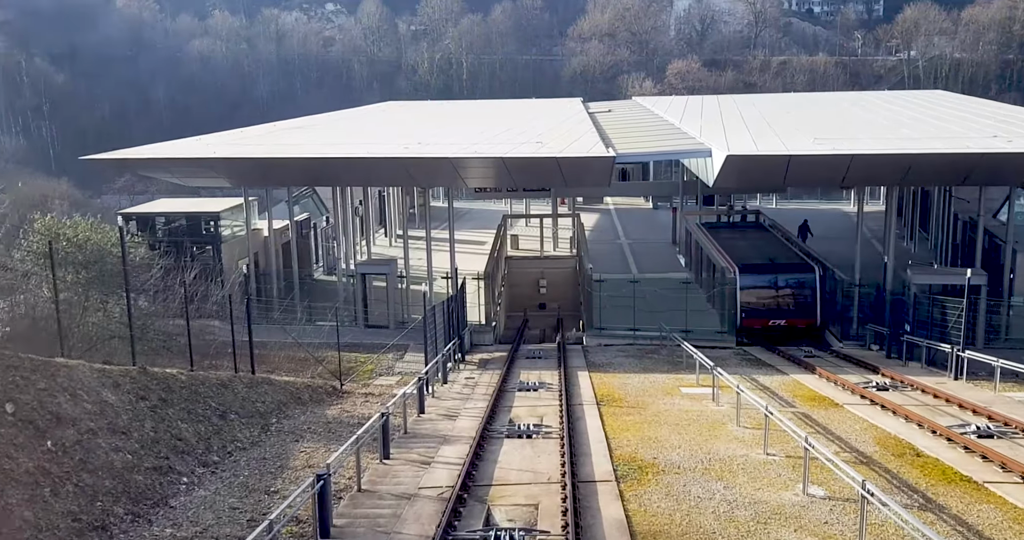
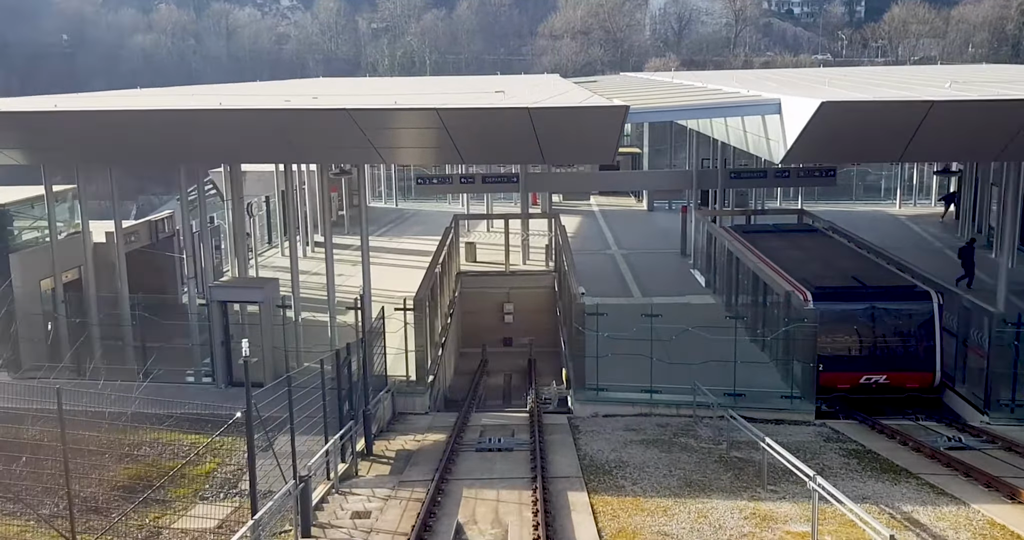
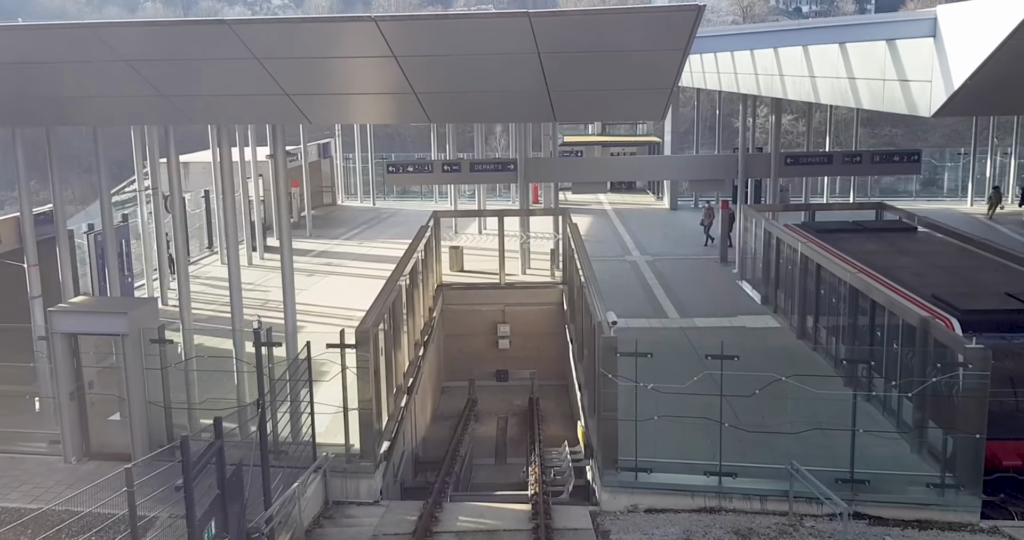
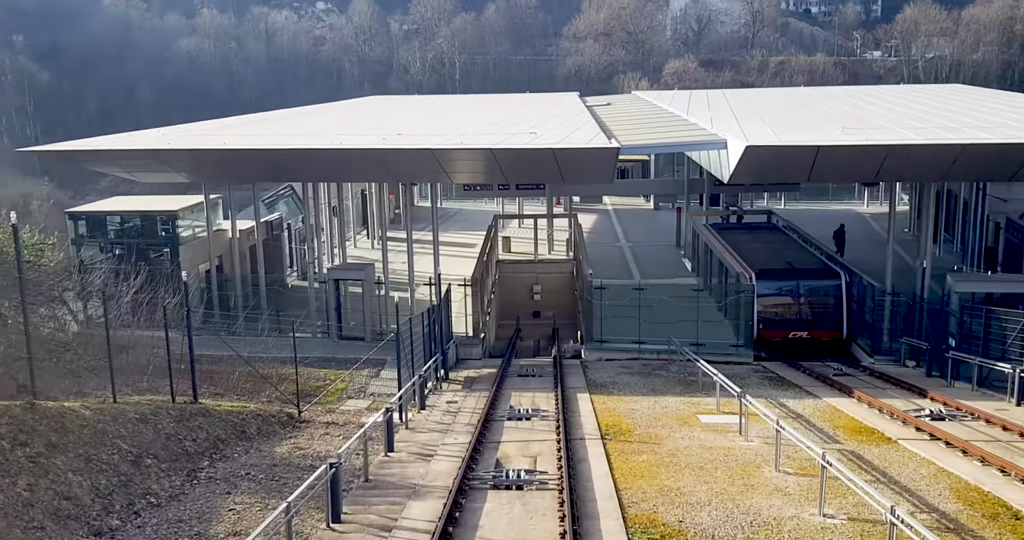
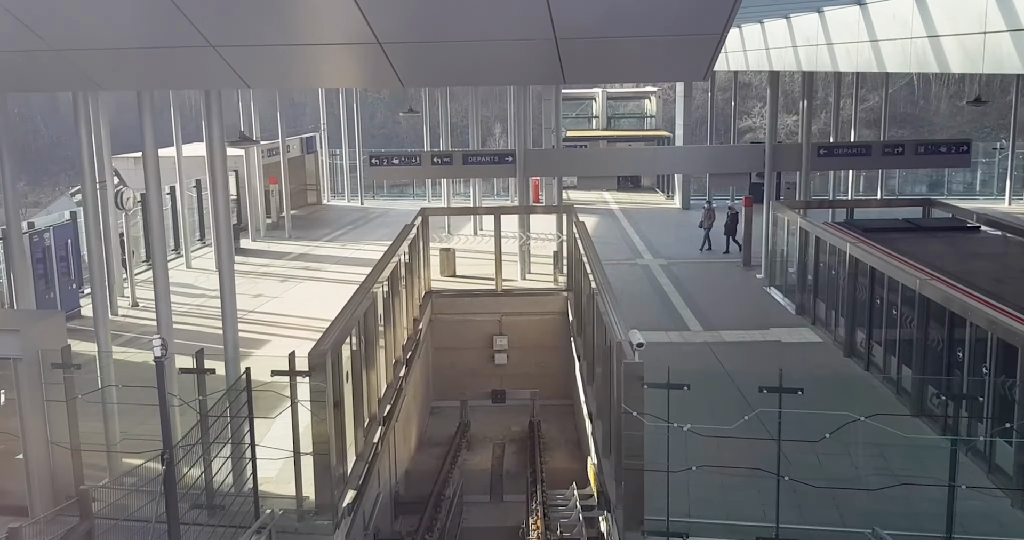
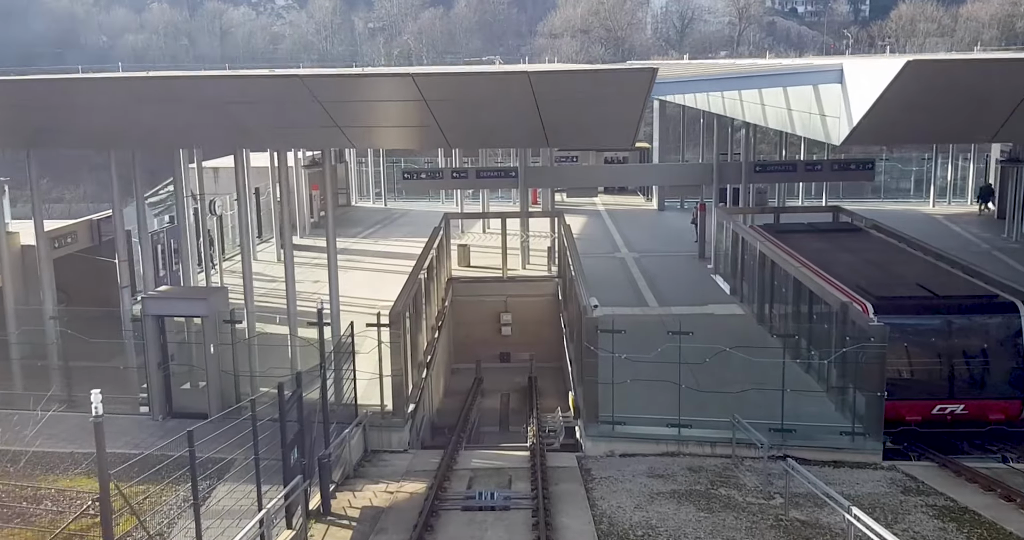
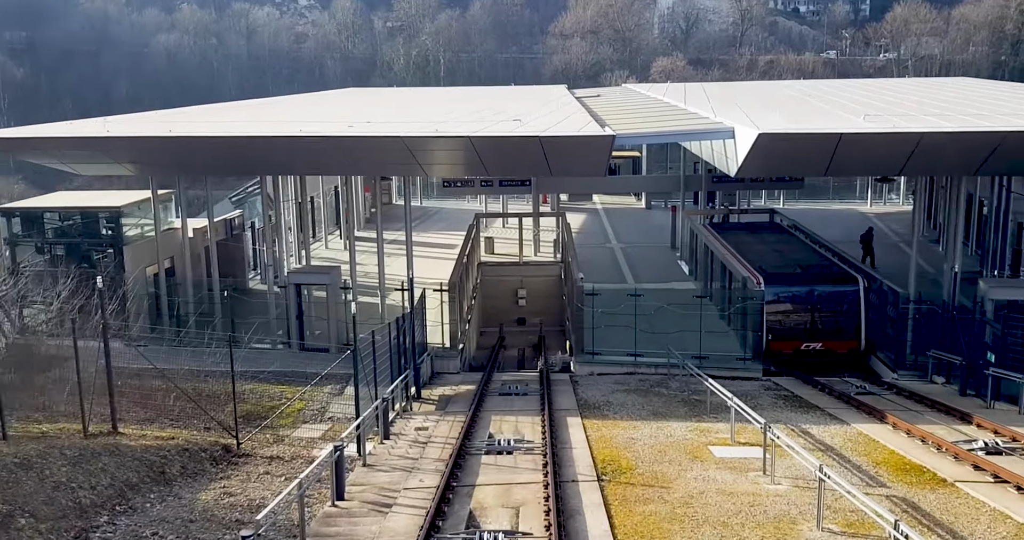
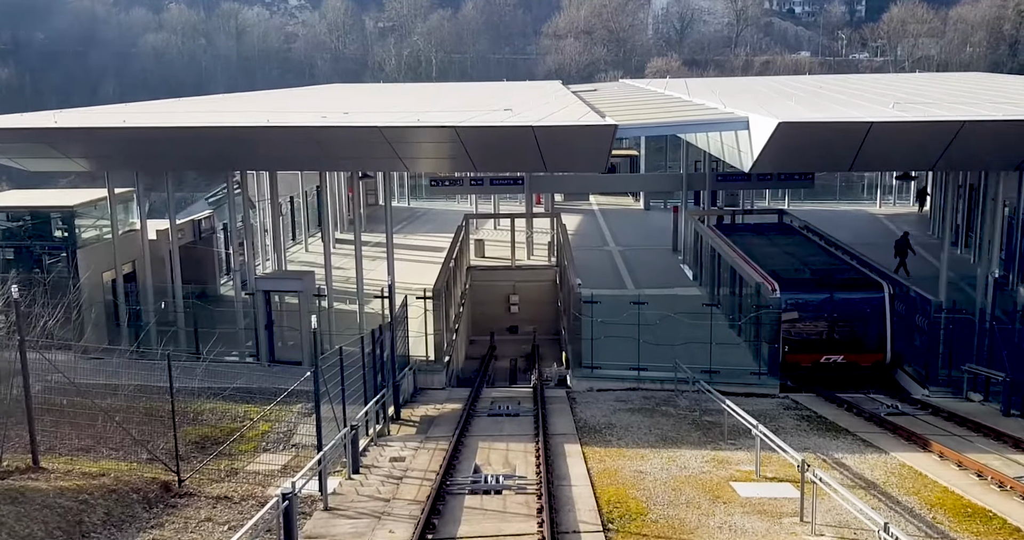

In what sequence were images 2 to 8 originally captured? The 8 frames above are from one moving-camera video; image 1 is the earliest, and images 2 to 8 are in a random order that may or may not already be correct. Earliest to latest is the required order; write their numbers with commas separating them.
4, 7, 8, 2, 6, 3, 5
